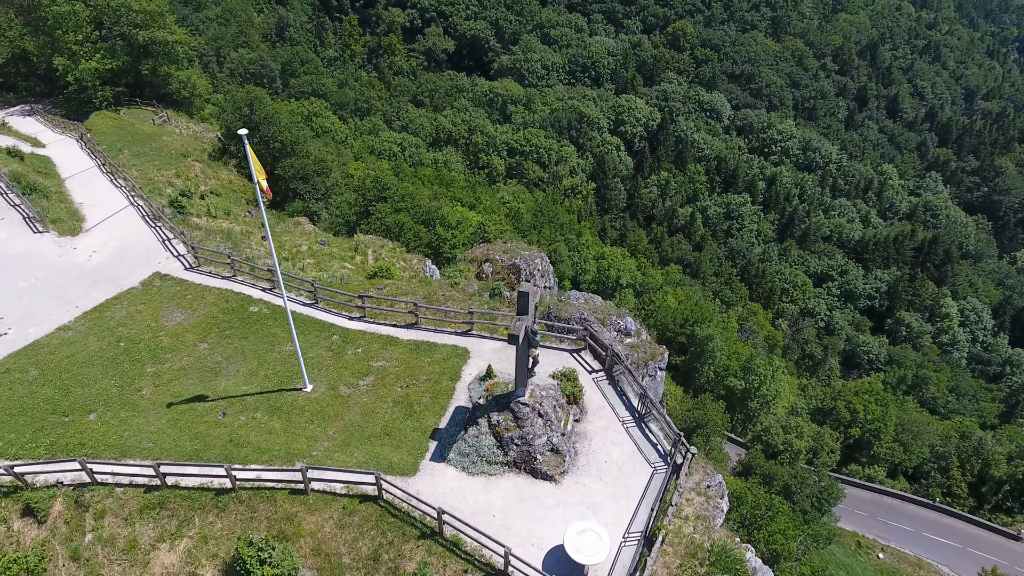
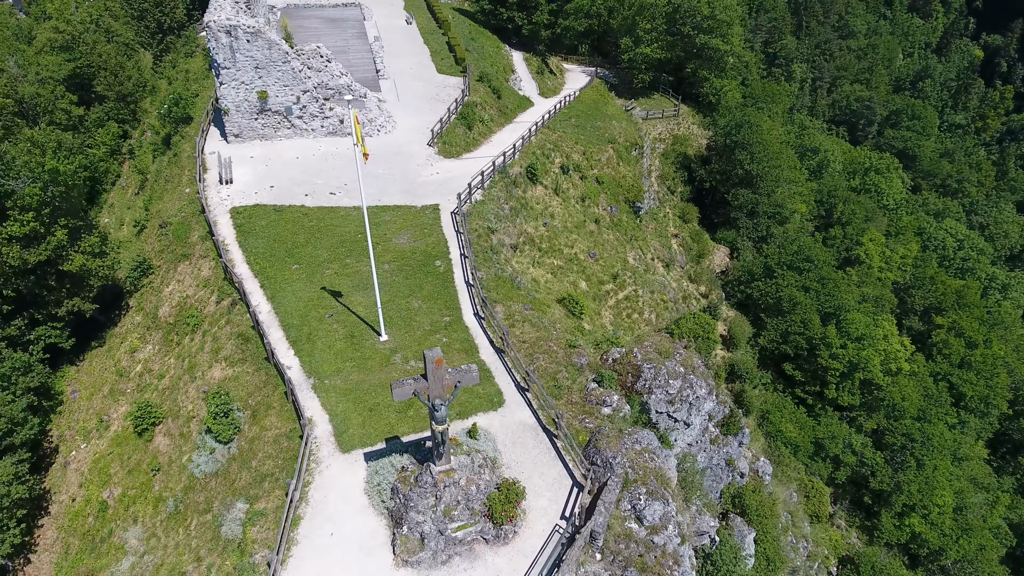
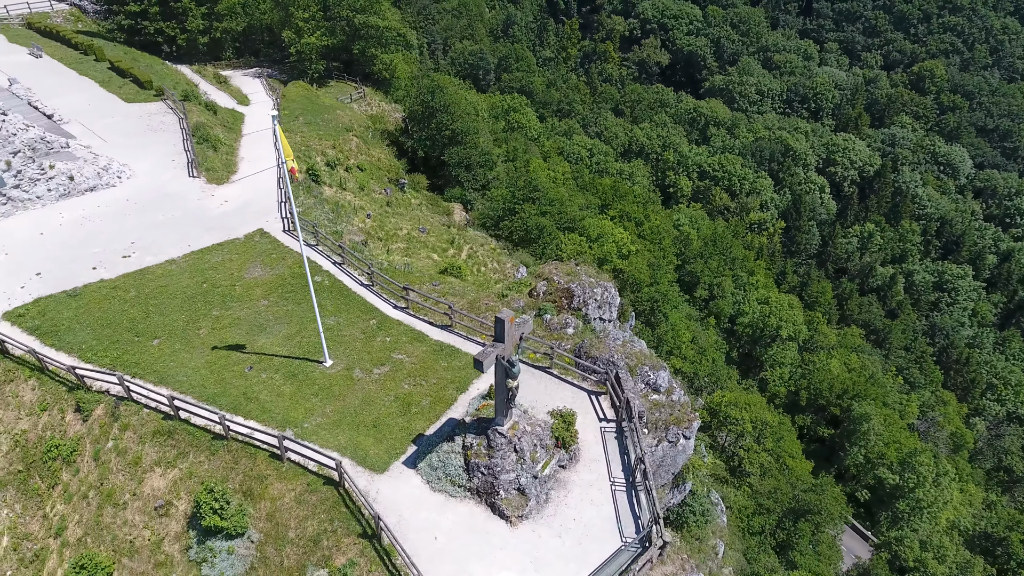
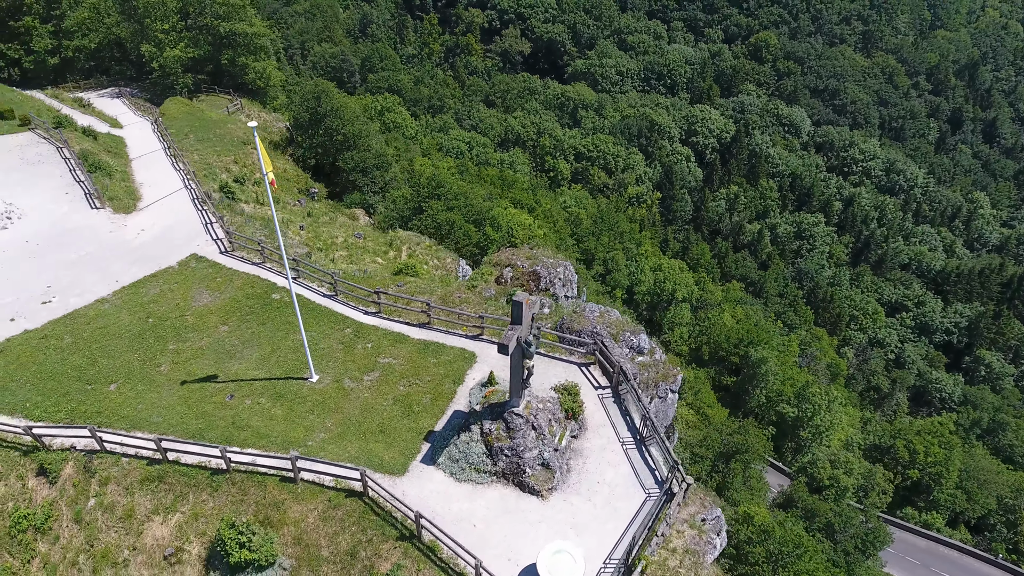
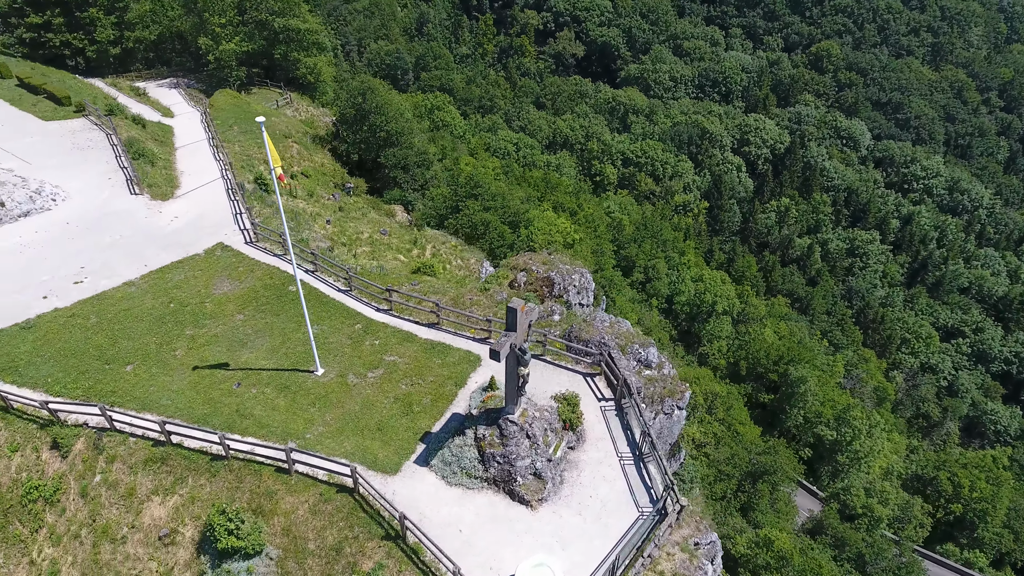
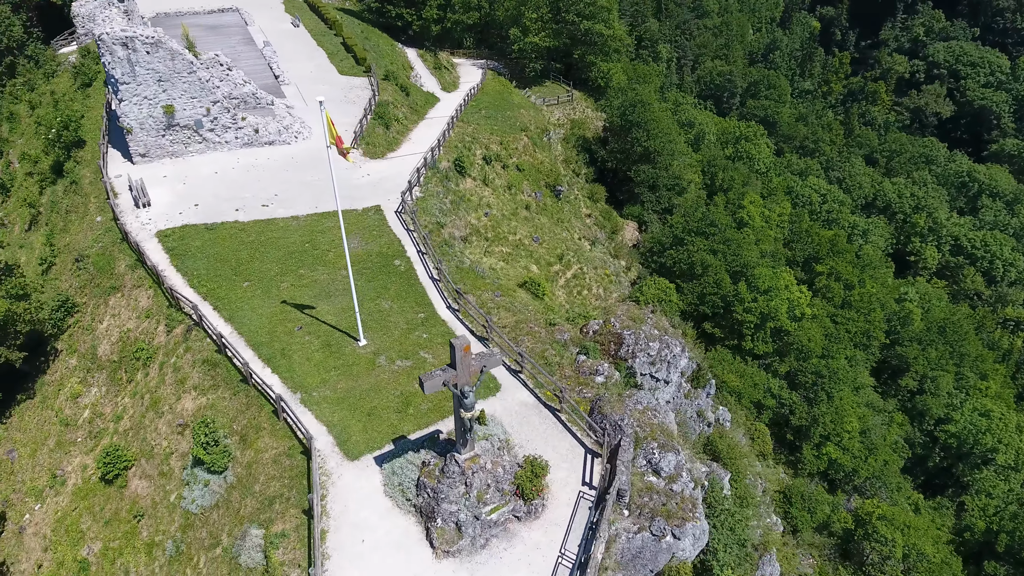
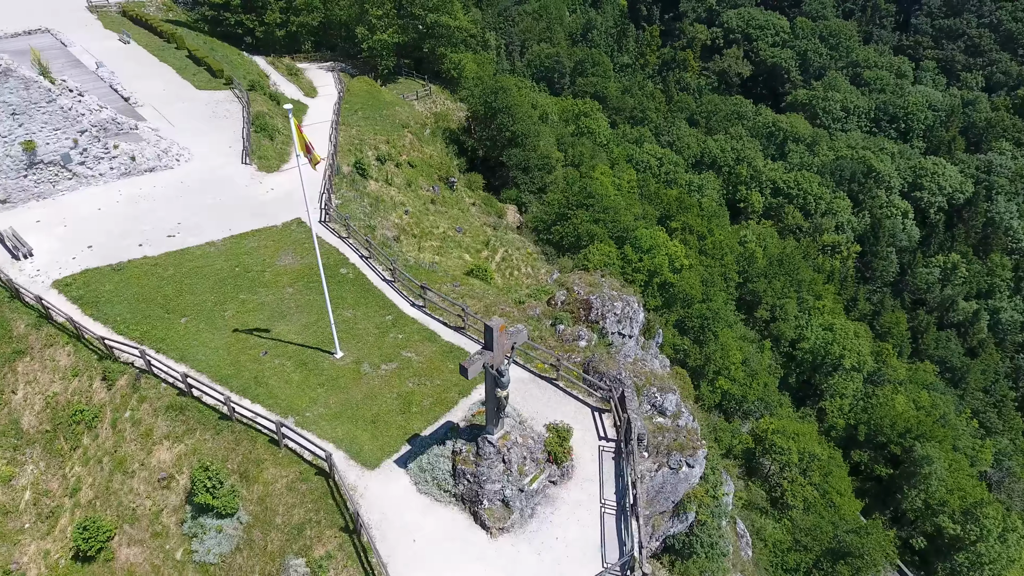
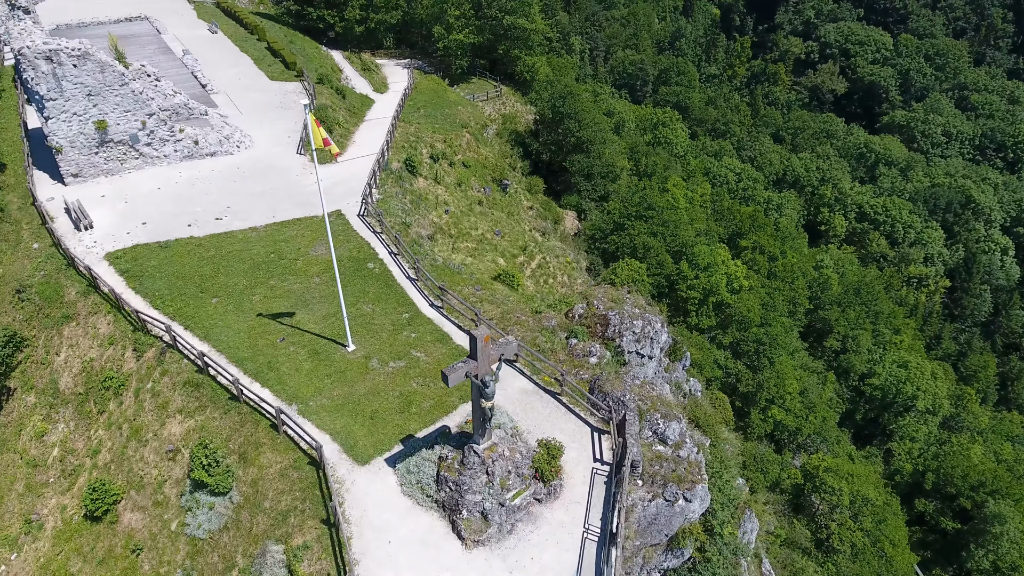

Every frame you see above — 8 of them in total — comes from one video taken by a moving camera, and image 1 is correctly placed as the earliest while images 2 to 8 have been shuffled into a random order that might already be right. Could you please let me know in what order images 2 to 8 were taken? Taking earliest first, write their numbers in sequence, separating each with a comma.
4, 5, 3, 7, 8, 6, 2
